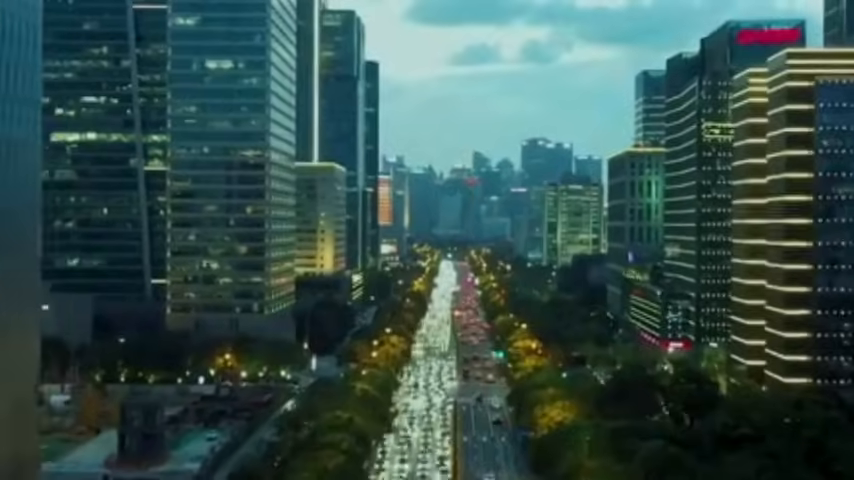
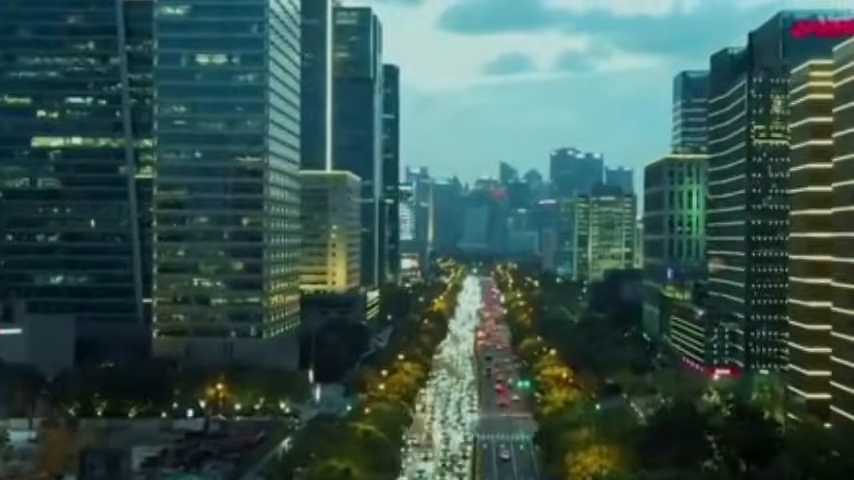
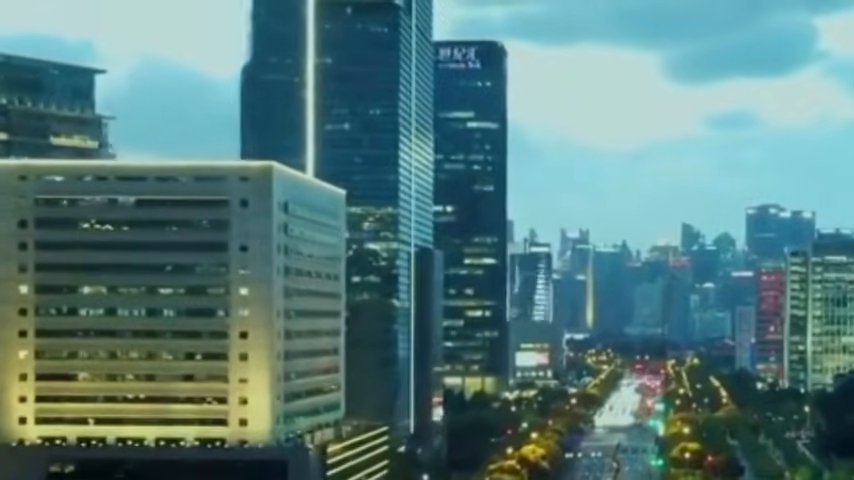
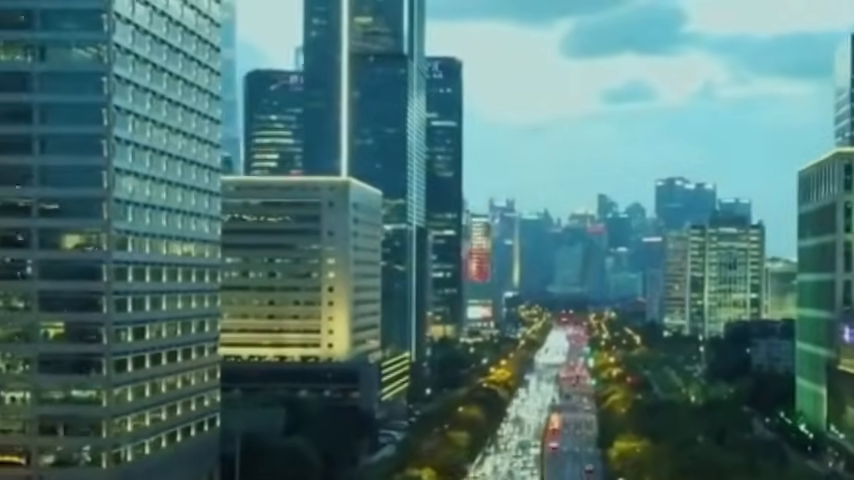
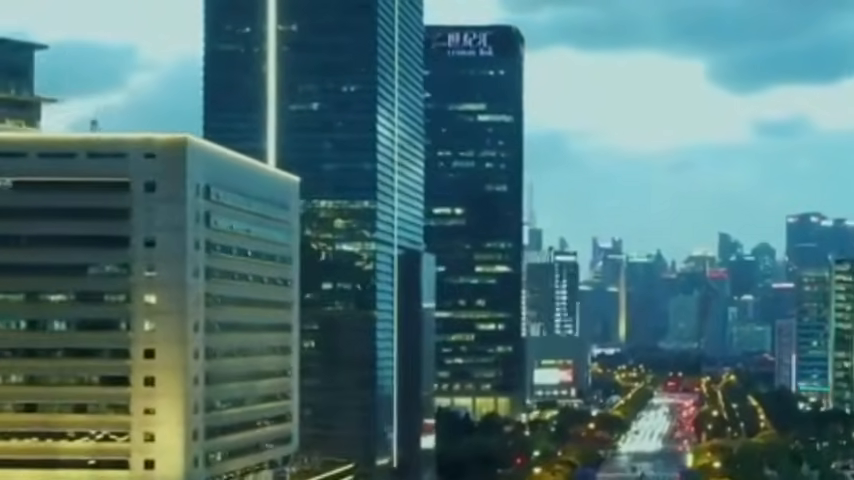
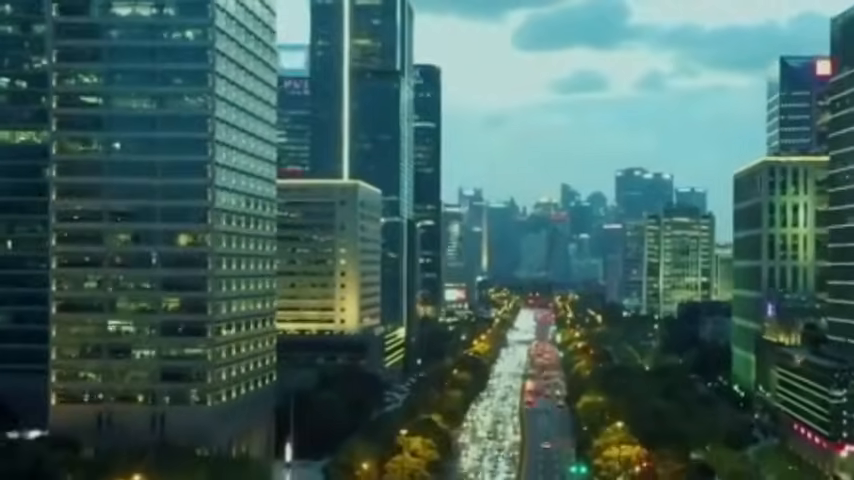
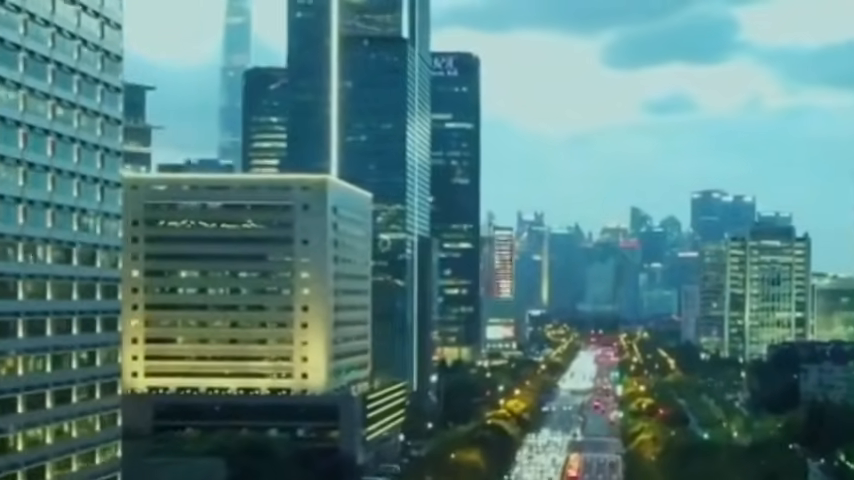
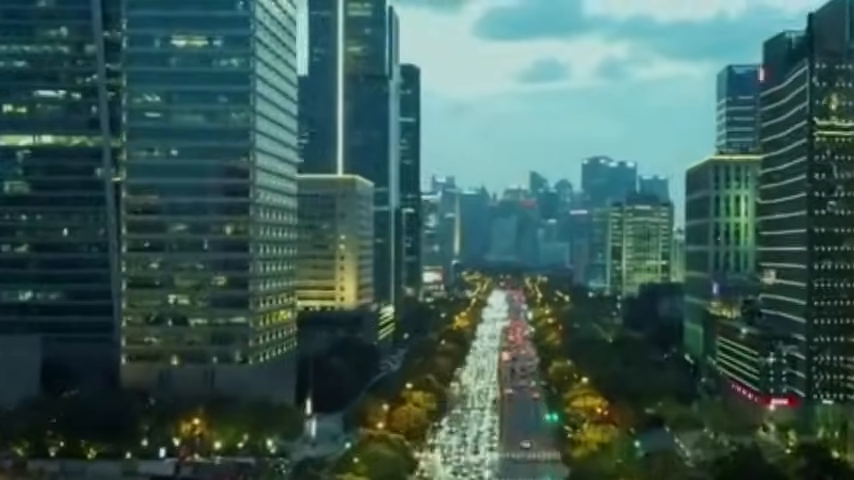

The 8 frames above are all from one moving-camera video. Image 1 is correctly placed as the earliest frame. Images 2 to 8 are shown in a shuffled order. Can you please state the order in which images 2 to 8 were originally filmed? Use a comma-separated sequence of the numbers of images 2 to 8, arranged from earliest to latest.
2, 8, 6, 4, 7, 3, 5
